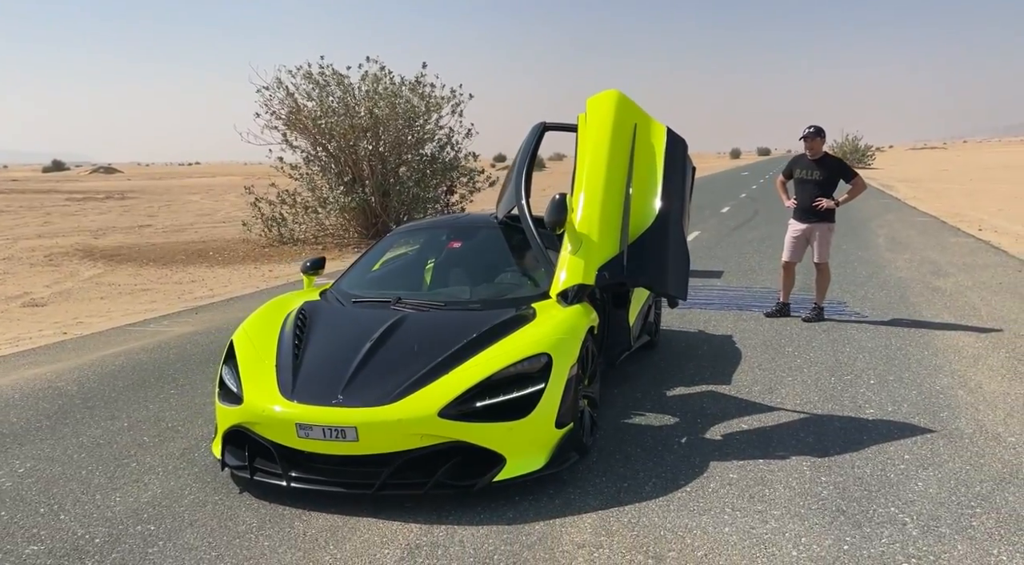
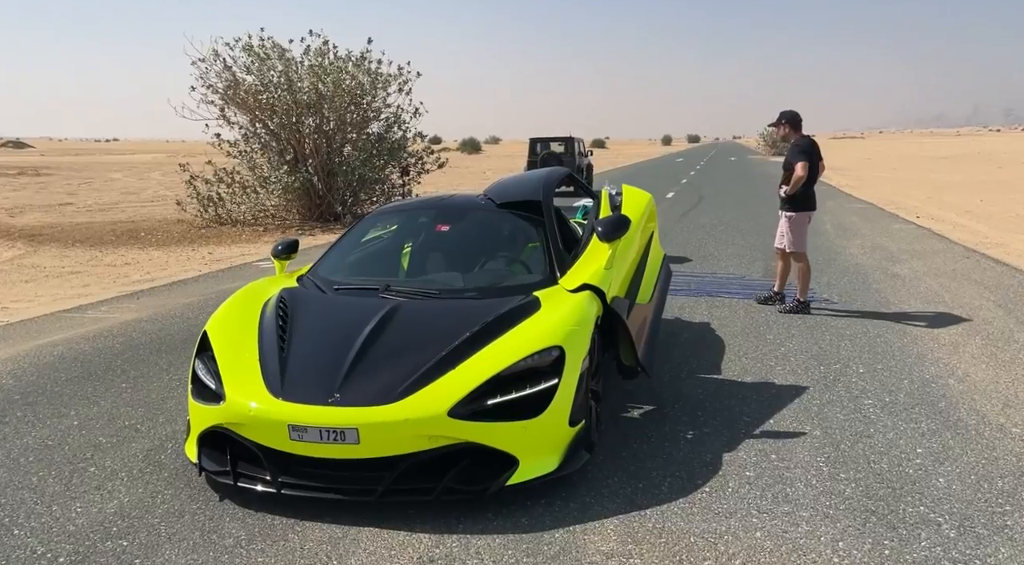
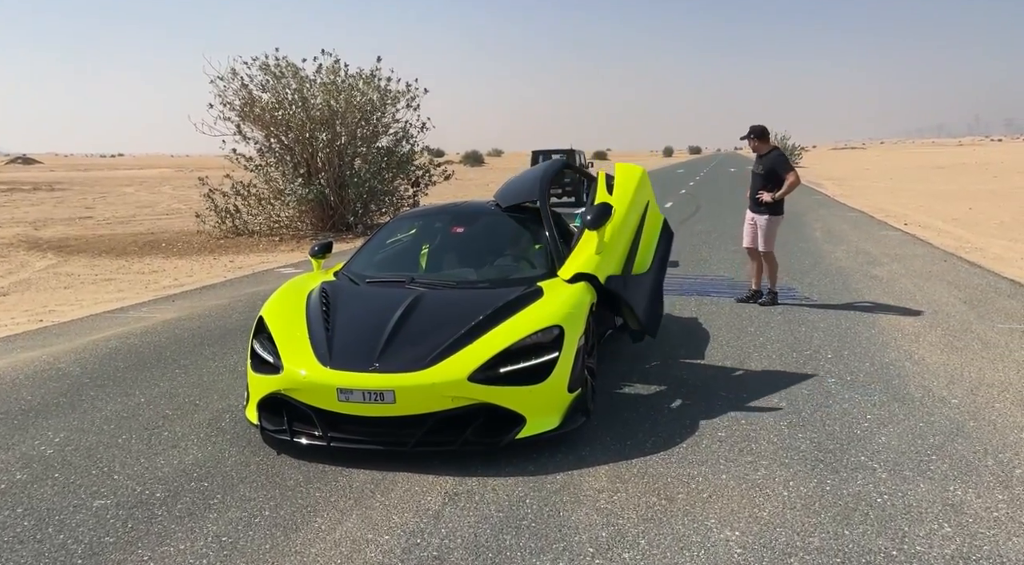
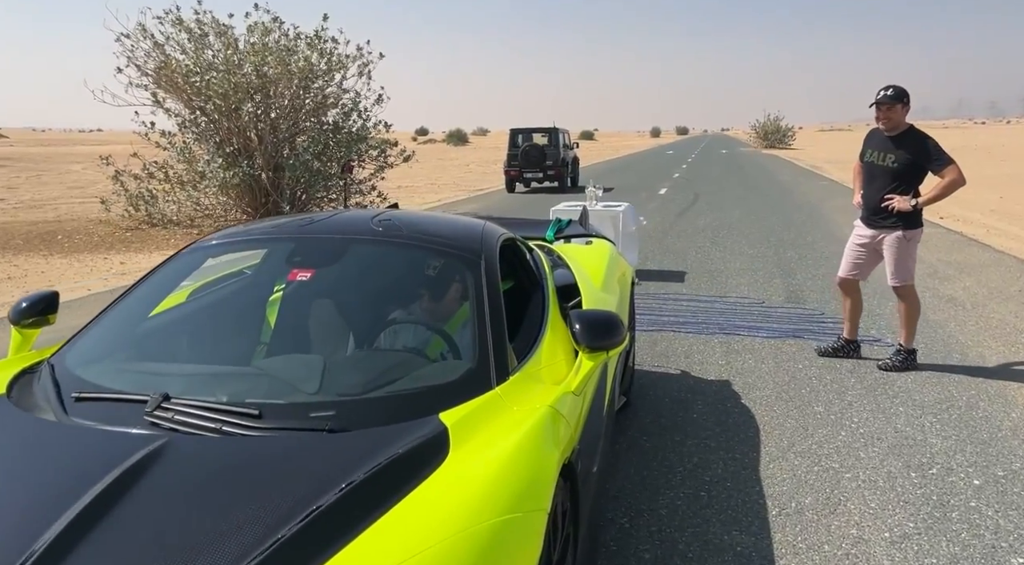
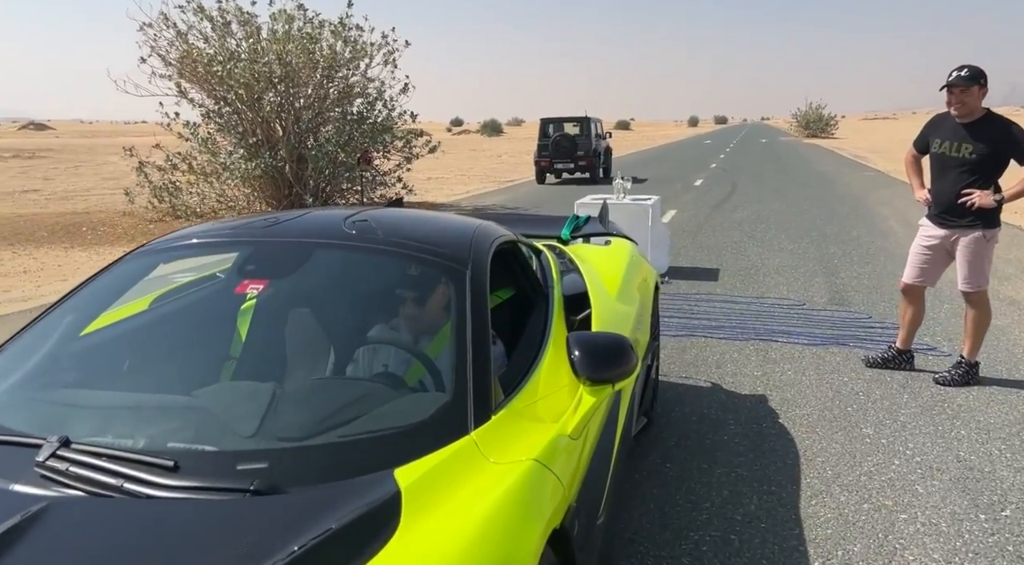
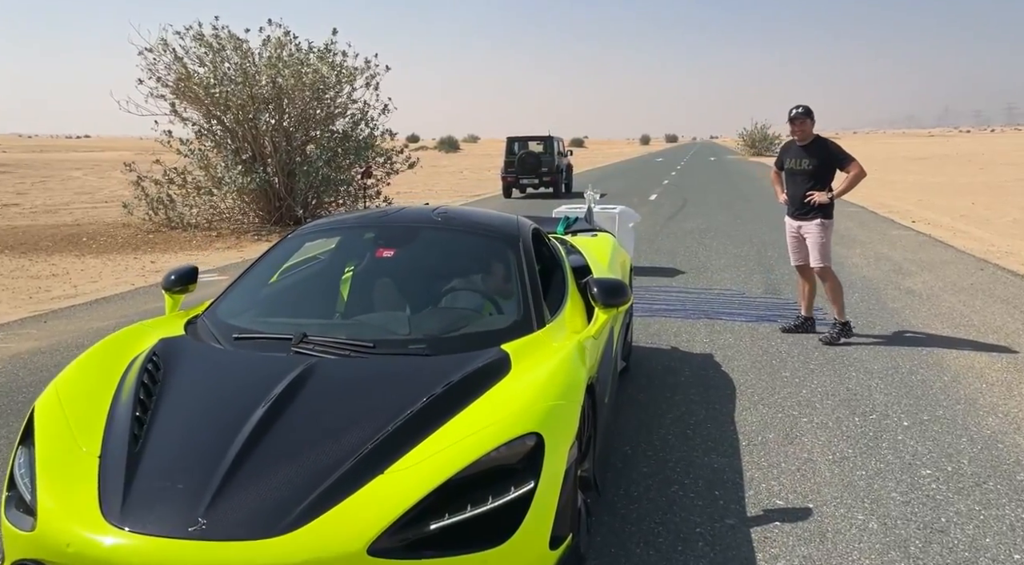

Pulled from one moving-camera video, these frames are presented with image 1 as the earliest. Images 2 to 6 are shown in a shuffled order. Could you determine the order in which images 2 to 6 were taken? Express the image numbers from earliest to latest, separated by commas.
3, 2, 6, 4, 5
